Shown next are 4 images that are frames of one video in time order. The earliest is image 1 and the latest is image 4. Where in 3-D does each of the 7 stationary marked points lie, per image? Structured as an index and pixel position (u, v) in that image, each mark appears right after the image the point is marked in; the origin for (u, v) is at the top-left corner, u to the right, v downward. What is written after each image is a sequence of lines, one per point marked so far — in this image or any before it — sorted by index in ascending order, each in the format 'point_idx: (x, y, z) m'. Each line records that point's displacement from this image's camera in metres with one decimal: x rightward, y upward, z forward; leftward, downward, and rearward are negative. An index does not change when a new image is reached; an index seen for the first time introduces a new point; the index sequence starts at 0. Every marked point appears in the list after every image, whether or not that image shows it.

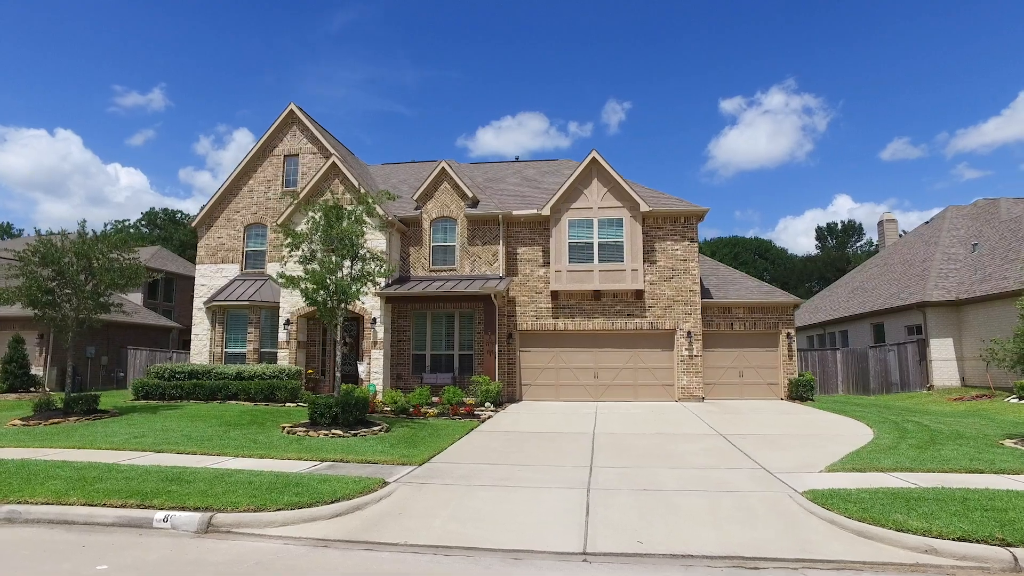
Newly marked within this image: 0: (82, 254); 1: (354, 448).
0: (-9.8, +0.8, +13.6) m
1: (-2.7, -2.8, +10.3) m
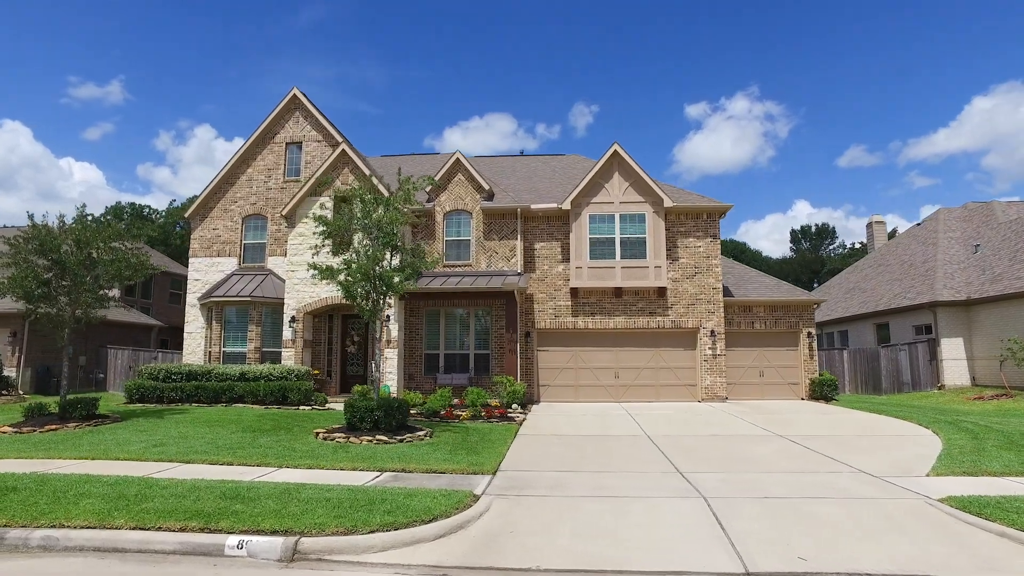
0: (-8.8, +1.0, +12.3) m
1: (-1.6, -2.6, +9.3) m
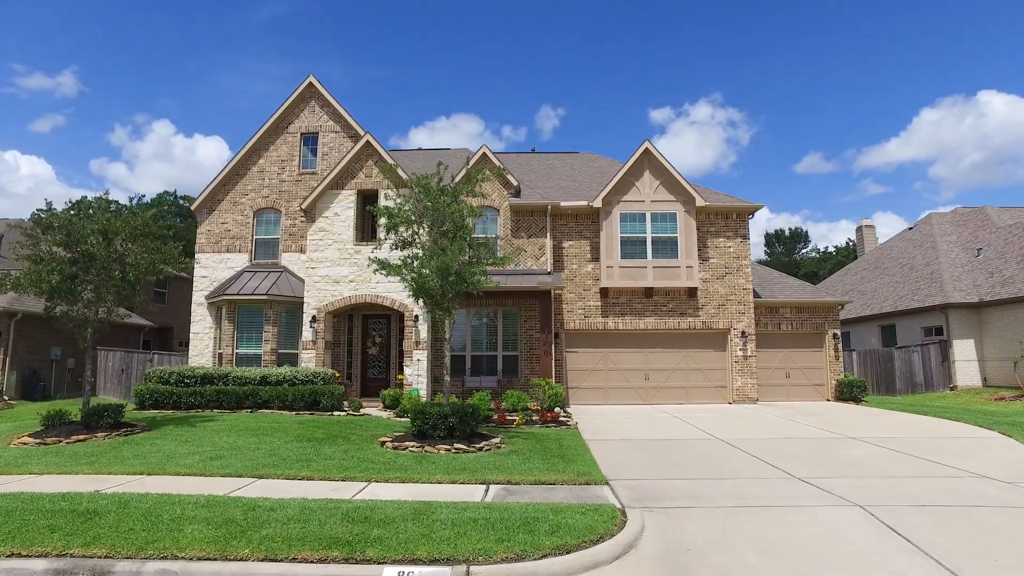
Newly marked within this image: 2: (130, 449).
0: (-7.5, +1.0, +11.1) m
1: (-0.1, -2.6, +8.6) m
2: (-6.2, -2.6, +9.7) m
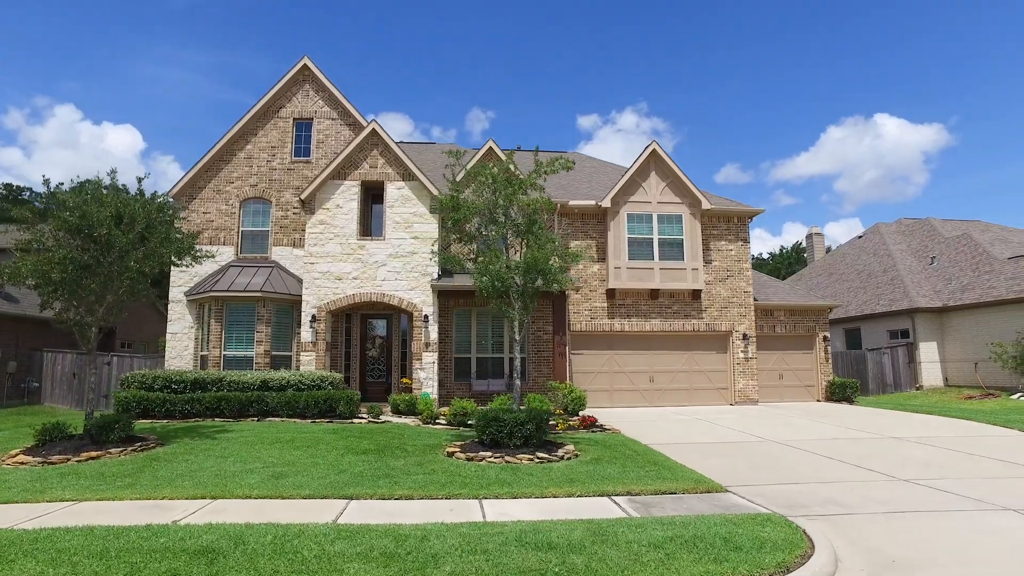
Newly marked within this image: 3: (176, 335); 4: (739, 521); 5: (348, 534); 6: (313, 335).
0: (-6.3, +1.1, +9.7) m
1: (+1.3, -2.5, +8.0) m
2: (-4.9, -2.5, +8.4) m
3: (-9.3, -1.3, +16.6) m
4: (+2.2, -2.3, +5.7) m
5: (-1.5, -2.2, +5.4) m
6: (-5.3, -1.3, +16.0) m
